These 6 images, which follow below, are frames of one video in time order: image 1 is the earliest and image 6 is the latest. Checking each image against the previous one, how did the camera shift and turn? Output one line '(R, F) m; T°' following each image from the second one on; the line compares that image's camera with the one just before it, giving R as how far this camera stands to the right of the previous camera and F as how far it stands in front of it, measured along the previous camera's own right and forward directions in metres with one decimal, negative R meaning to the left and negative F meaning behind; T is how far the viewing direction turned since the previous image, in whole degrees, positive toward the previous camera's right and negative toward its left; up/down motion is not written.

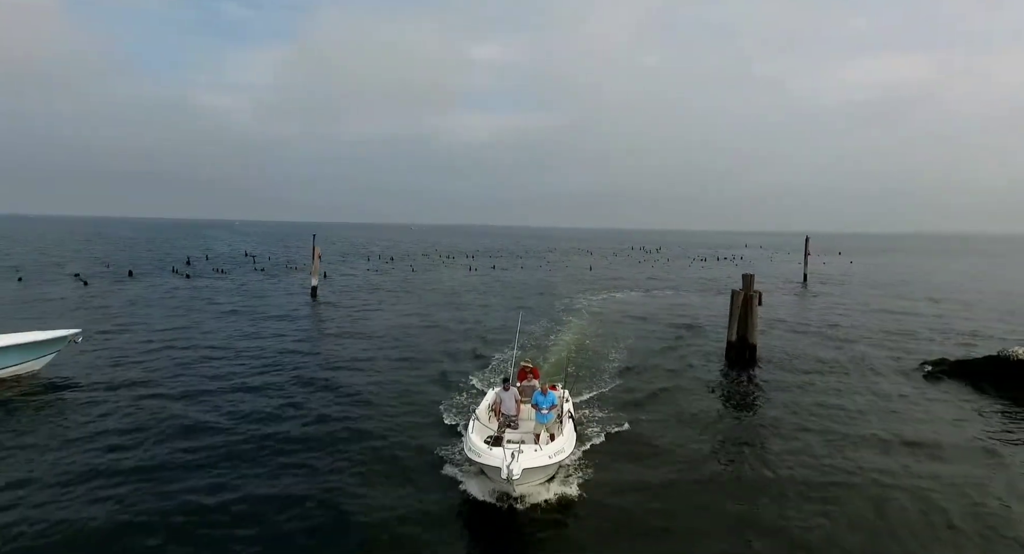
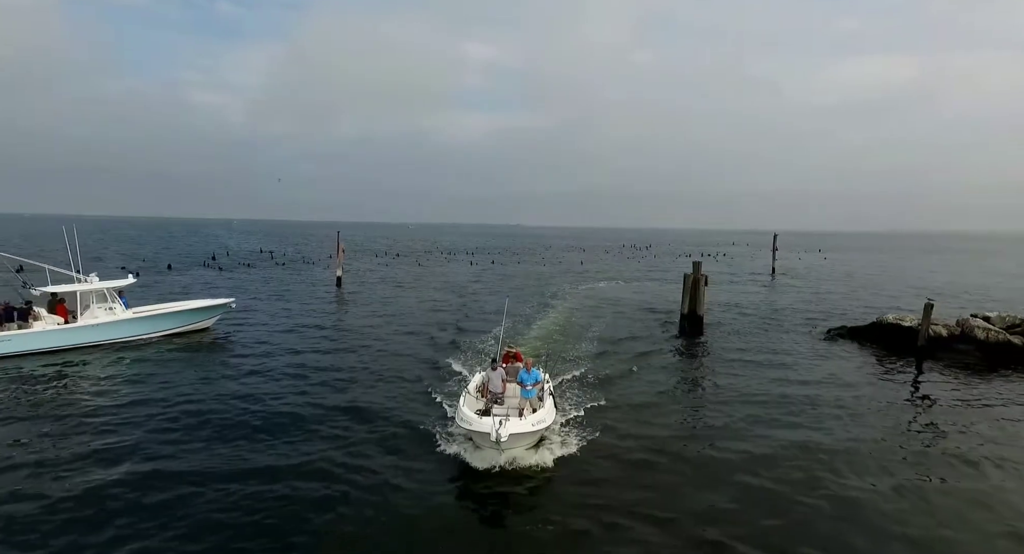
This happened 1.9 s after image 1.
(+0.2, -6.2) m; 0°
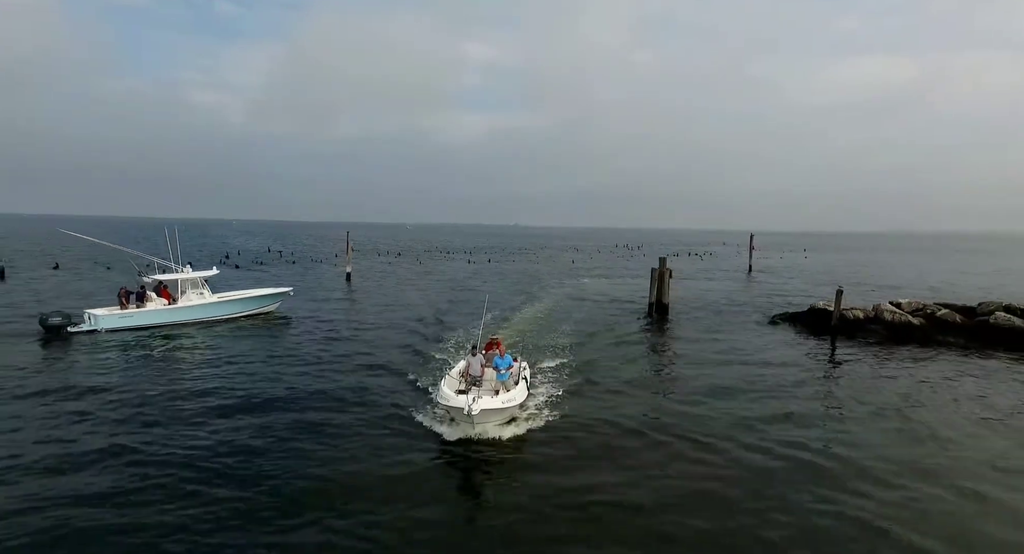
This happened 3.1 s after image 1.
(+0.5, -4.7) m; 0°
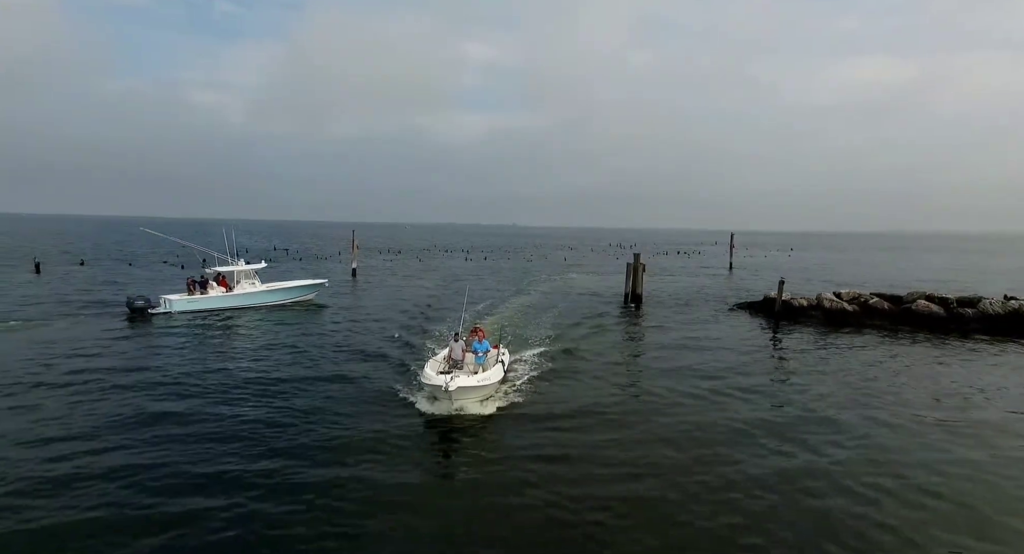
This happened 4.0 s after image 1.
(+0.6, -4.0) m; 0°
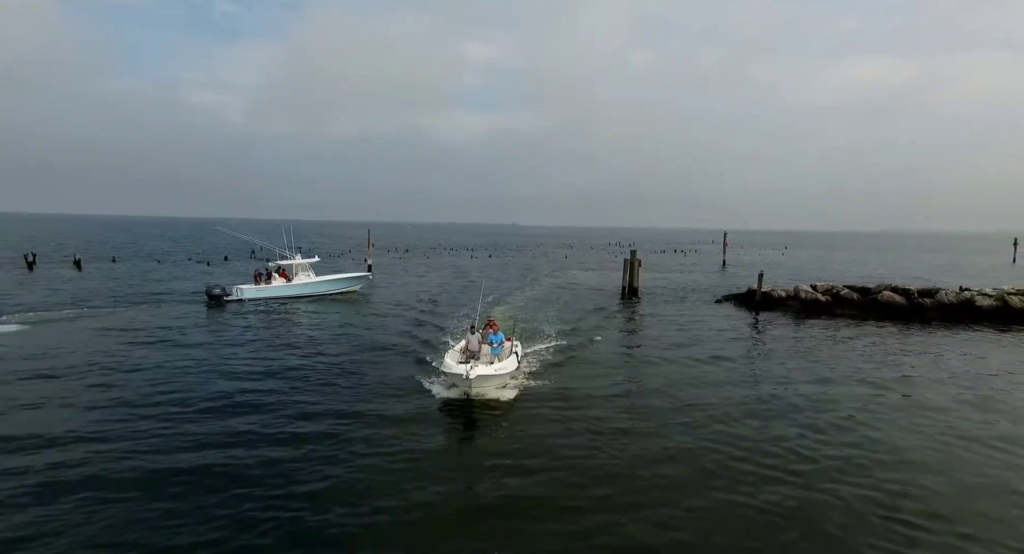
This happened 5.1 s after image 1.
(-0.4, -3.6) m; 0°
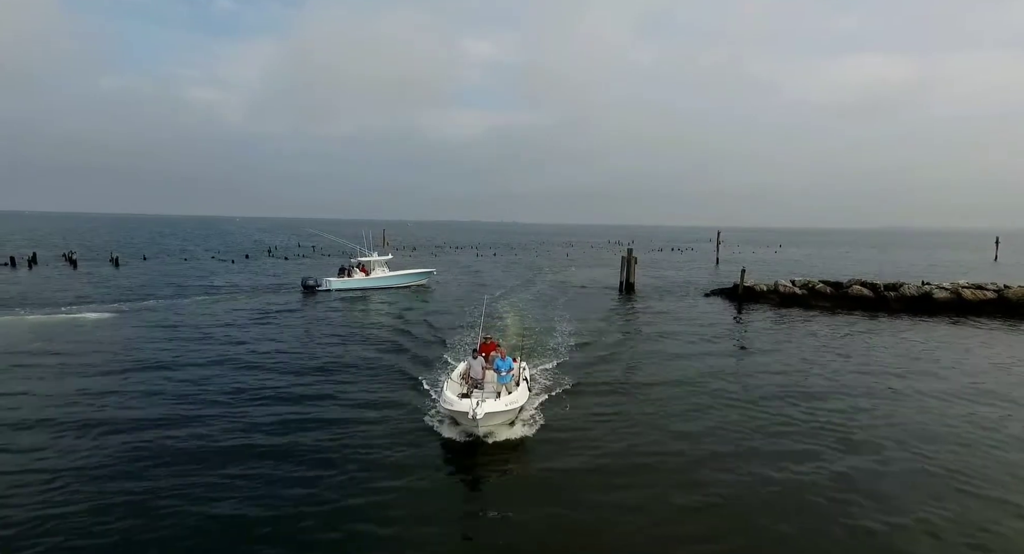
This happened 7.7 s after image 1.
(-0.5, -4.0) m; 0°
